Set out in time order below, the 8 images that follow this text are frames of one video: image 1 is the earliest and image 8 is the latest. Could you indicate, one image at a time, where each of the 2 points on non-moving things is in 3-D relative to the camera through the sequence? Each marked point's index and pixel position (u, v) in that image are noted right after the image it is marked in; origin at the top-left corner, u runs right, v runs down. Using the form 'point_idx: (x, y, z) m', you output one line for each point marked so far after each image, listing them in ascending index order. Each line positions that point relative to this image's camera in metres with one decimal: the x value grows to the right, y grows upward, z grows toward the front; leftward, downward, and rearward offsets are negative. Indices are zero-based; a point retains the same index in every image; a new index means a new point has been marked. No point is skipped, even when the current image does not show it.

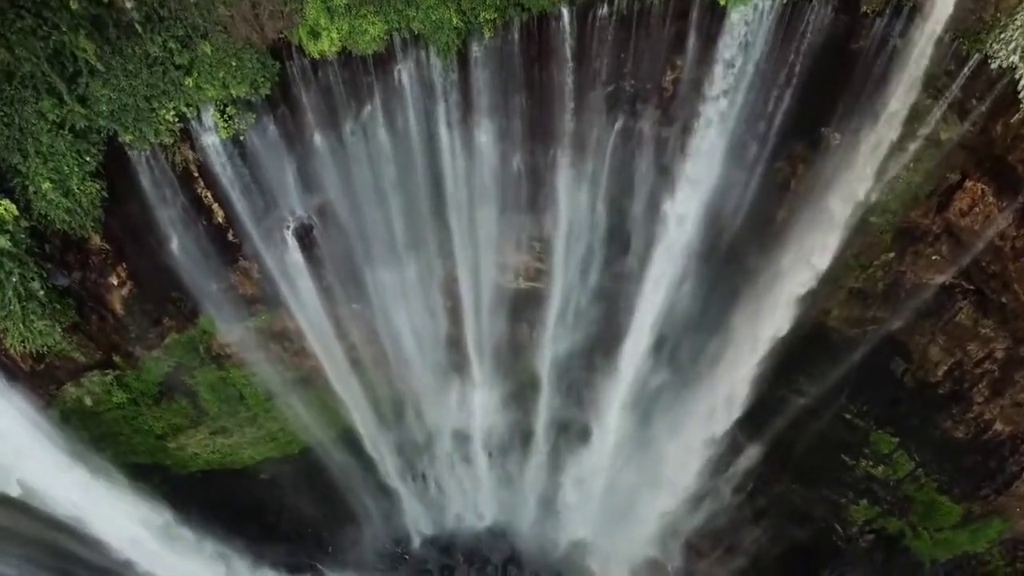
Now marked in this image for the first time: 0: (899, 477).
0: (+5.6, -2.8, +10.9) m
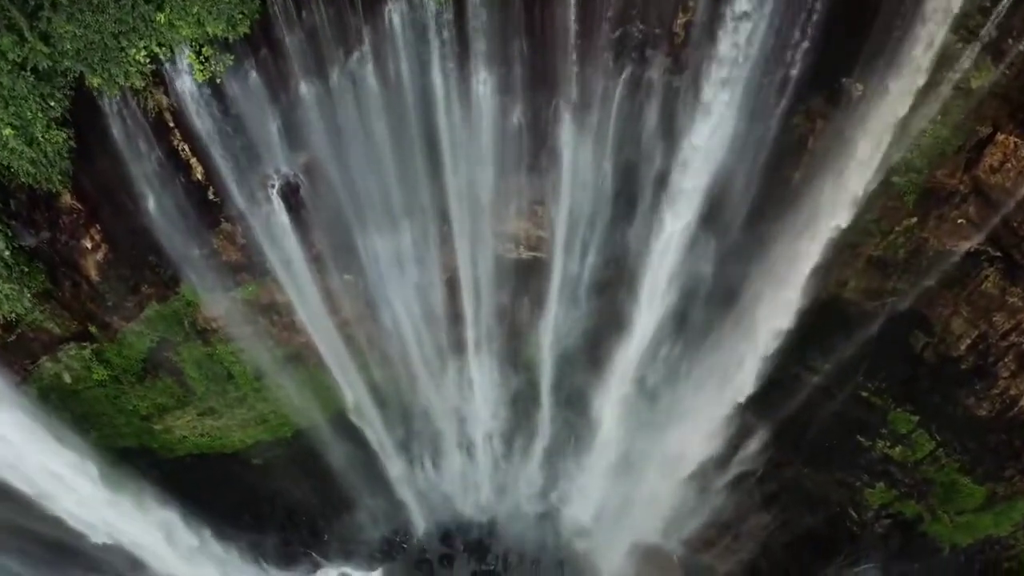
0: (+5.6, -2.4, +10.4) m
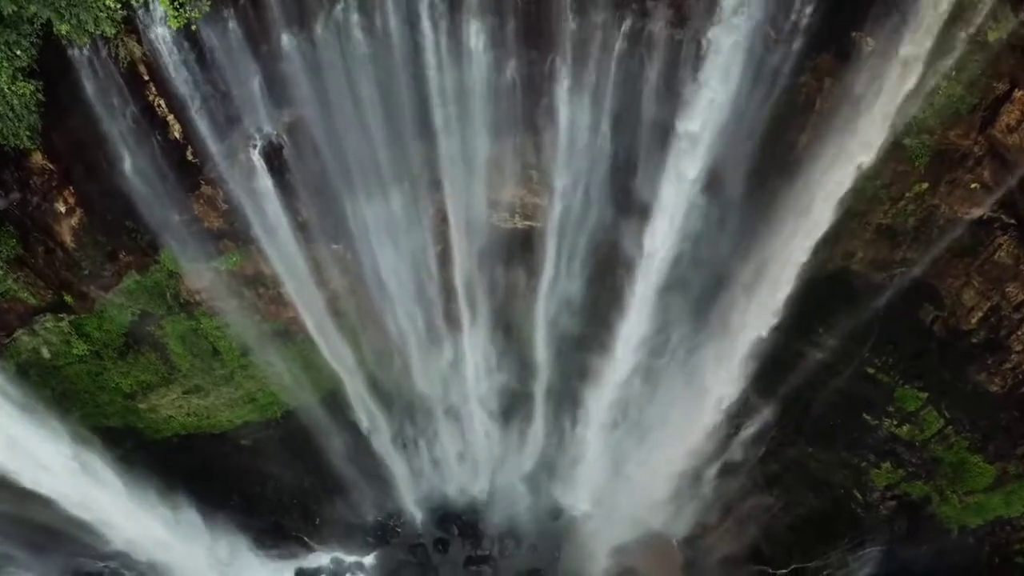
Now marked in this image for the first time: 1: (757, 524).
0: (+5.6, -2.0, +10.1) m
1: (+3.8, -3.7, +11.8) m
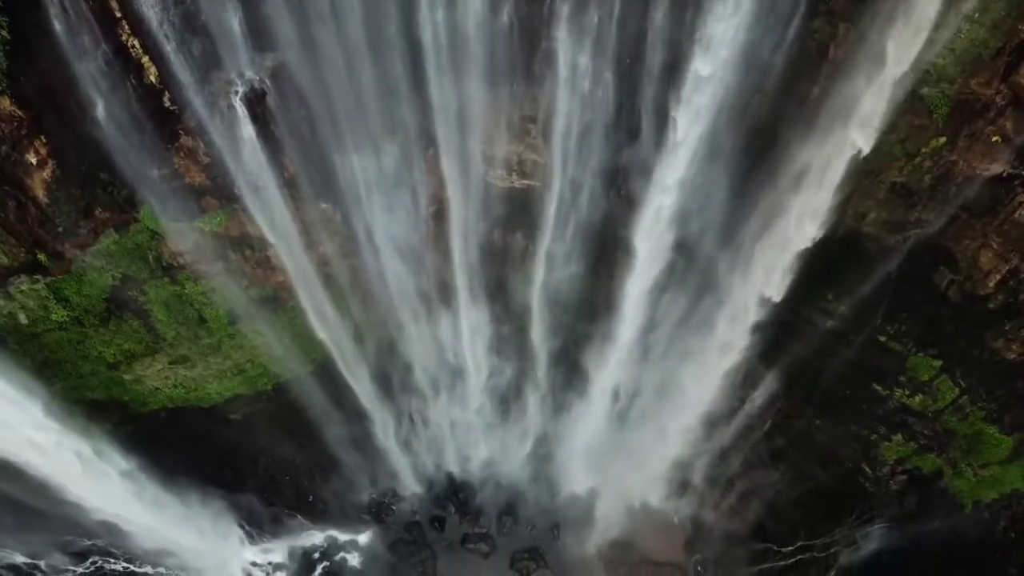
0: (+5.6, -1.5, +9.7) m
1: (+3.8, -3.2, +11.4) m
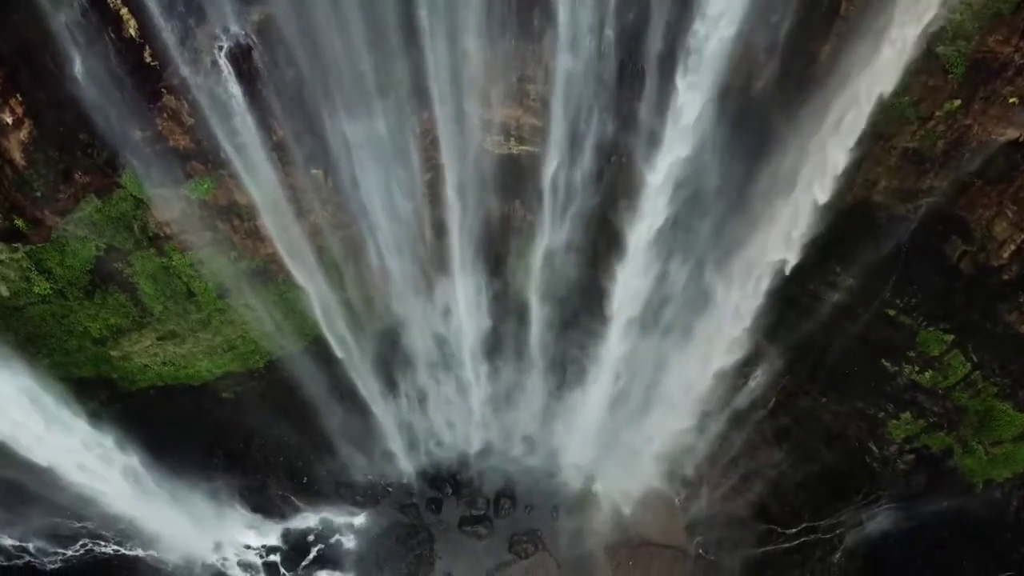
0: (+5.5, -1.2, +9.4) m
1: (+3.8, -2.9, +11.2) m
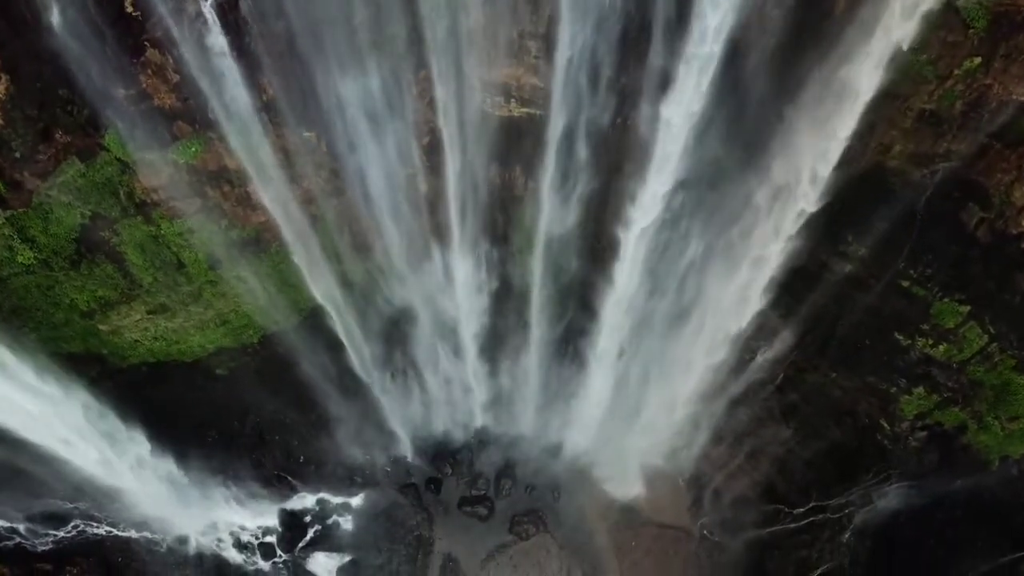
0: (+5.5, -0.8, +9.1) m
1: (+3.8, -2.5, +10.9) m
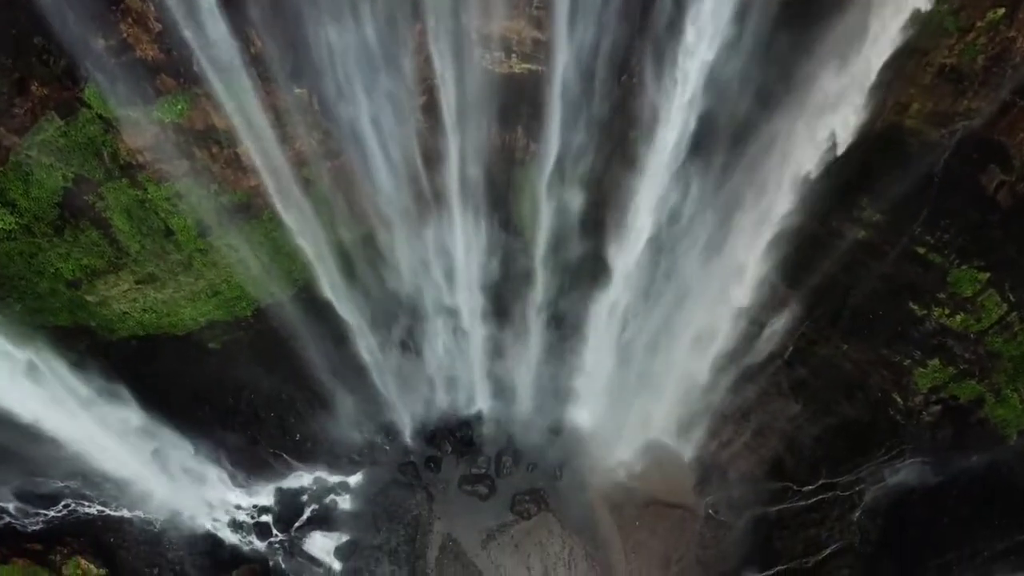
0: (+5.5, -0.4, +8.8) m
1: (+3.8, -2.1, +10.6) m
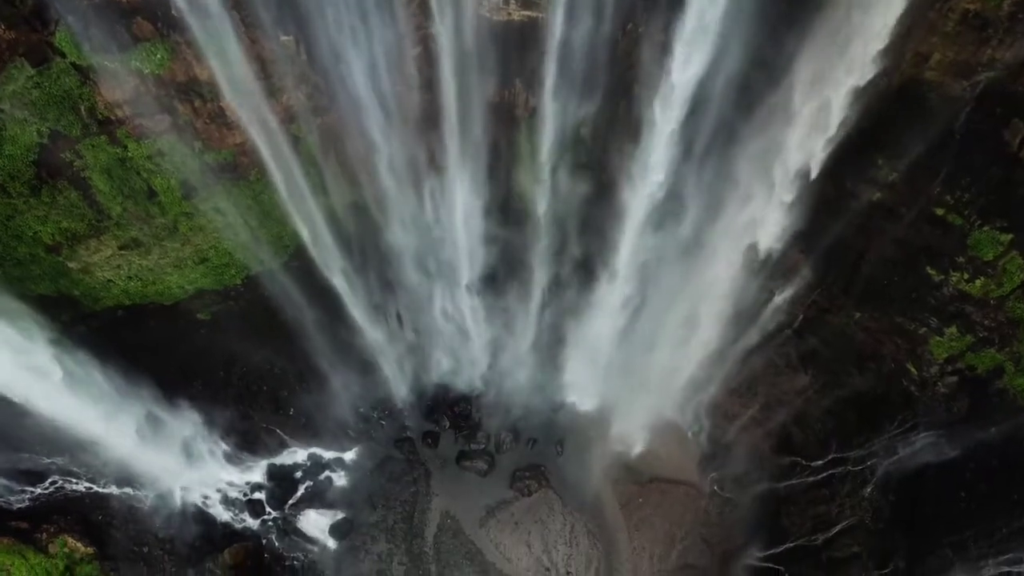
0: (+5.5, 0.0, +8.4) m
1: (+3.8, -1.6, +10.2) m
